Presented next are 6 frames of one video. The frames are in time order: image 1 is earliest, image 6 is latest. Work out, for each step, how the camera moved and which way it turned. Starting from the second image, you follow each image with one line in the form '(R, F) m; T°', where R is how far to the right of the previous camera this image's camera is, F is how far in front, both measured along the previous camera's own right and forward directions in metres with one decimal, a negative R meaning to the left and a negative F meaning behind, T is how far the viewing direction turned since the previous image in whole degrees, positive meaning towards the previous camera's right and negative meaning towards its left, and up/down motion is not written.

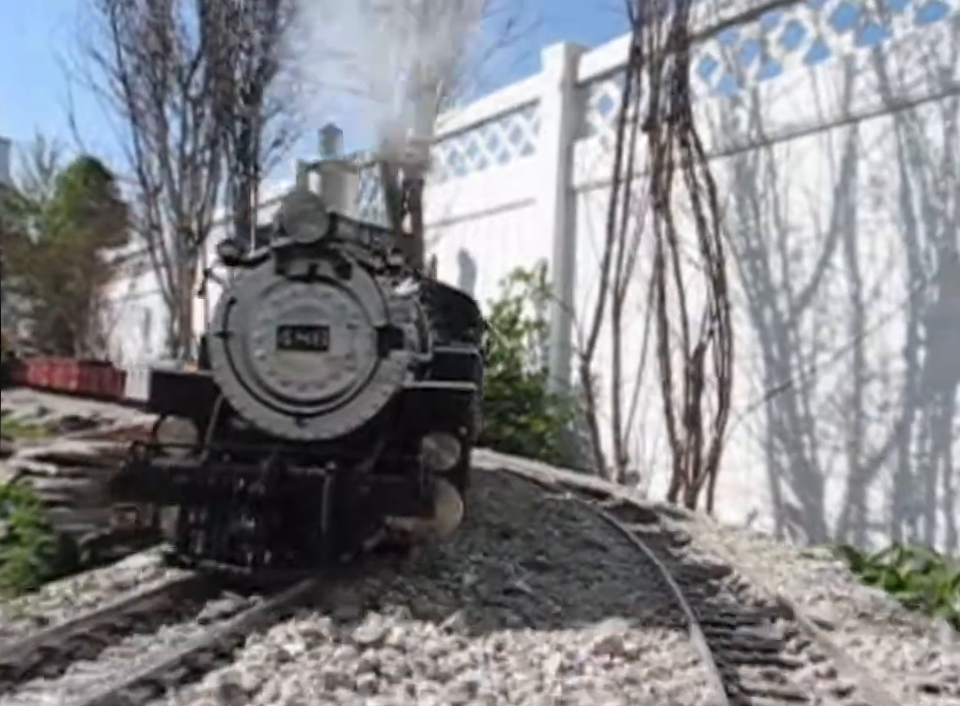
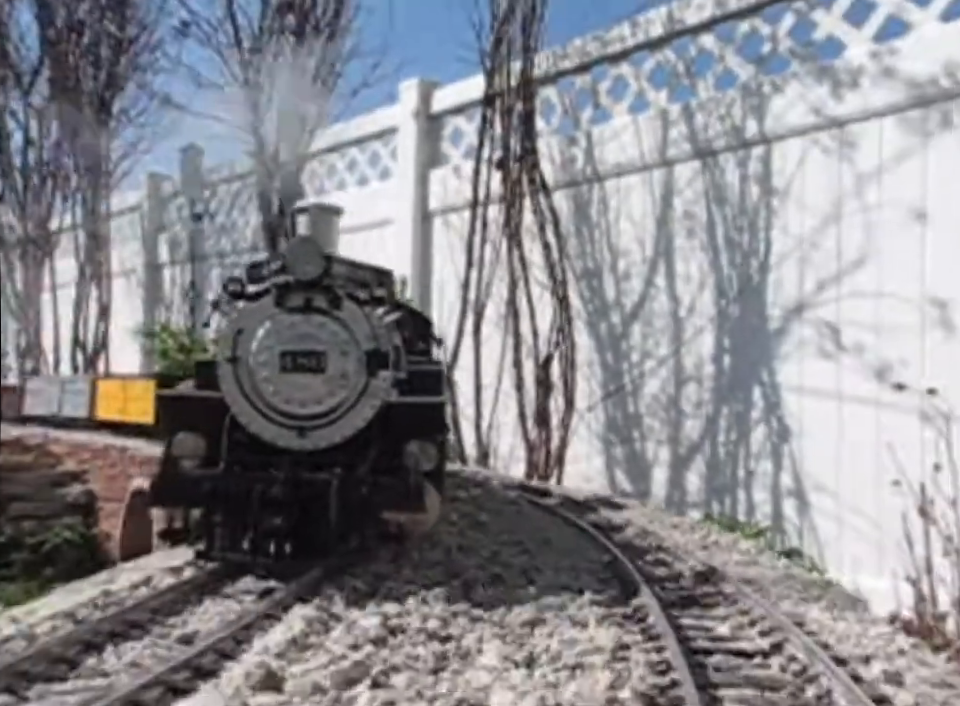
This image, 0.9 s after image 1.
(-0.3, -0.8) m; +10°
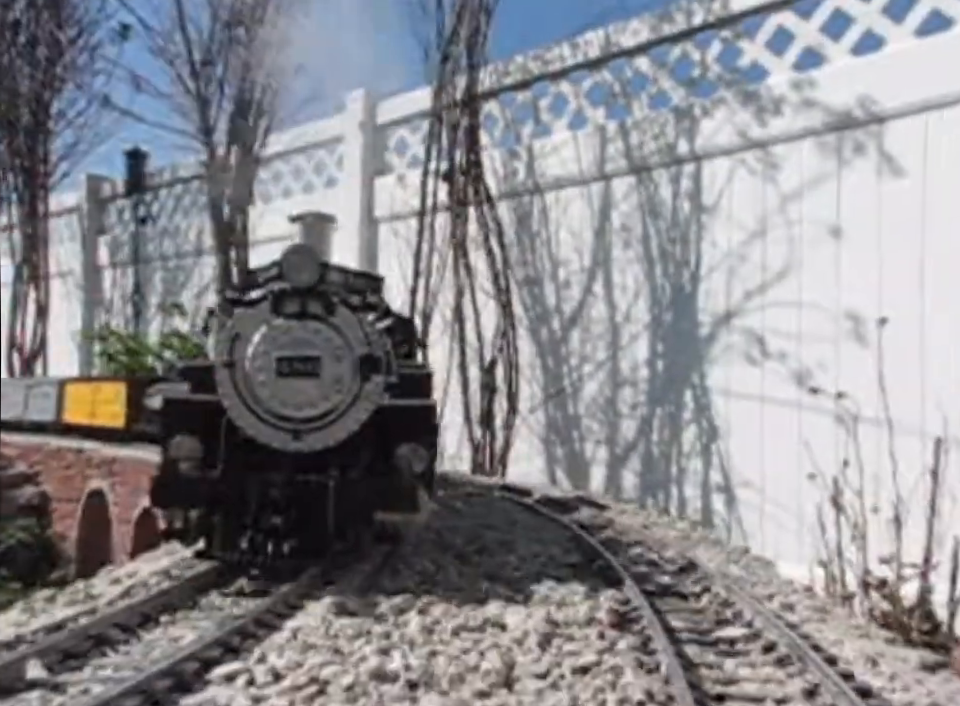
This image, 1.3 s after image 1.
(-0.1, -0.3) m; +4°
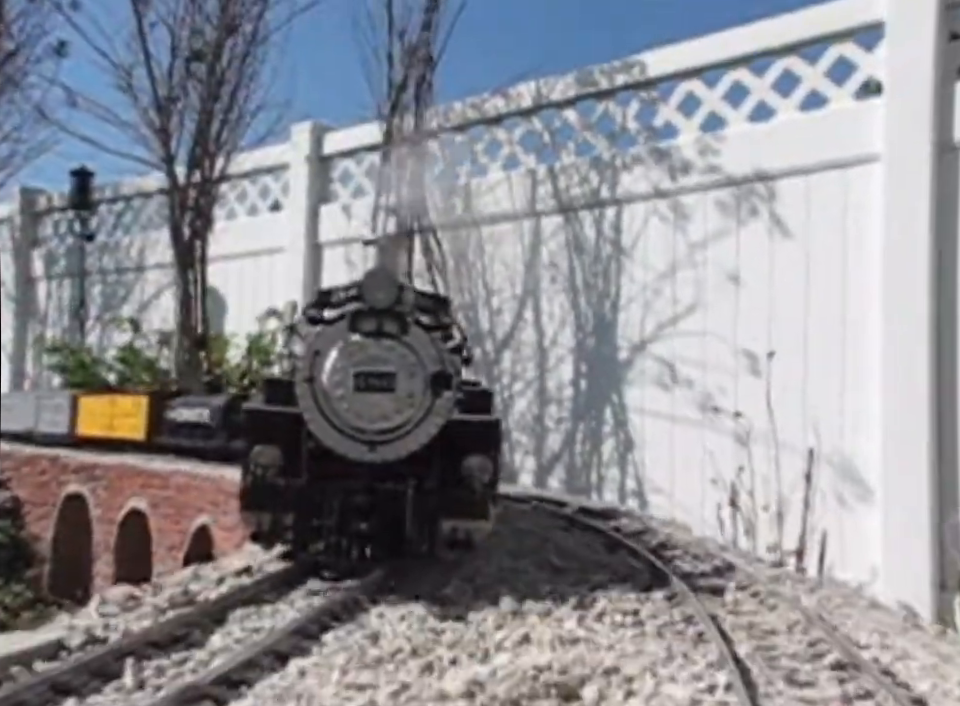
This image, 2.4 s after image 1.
(-0.3, -0.8) m; +5°
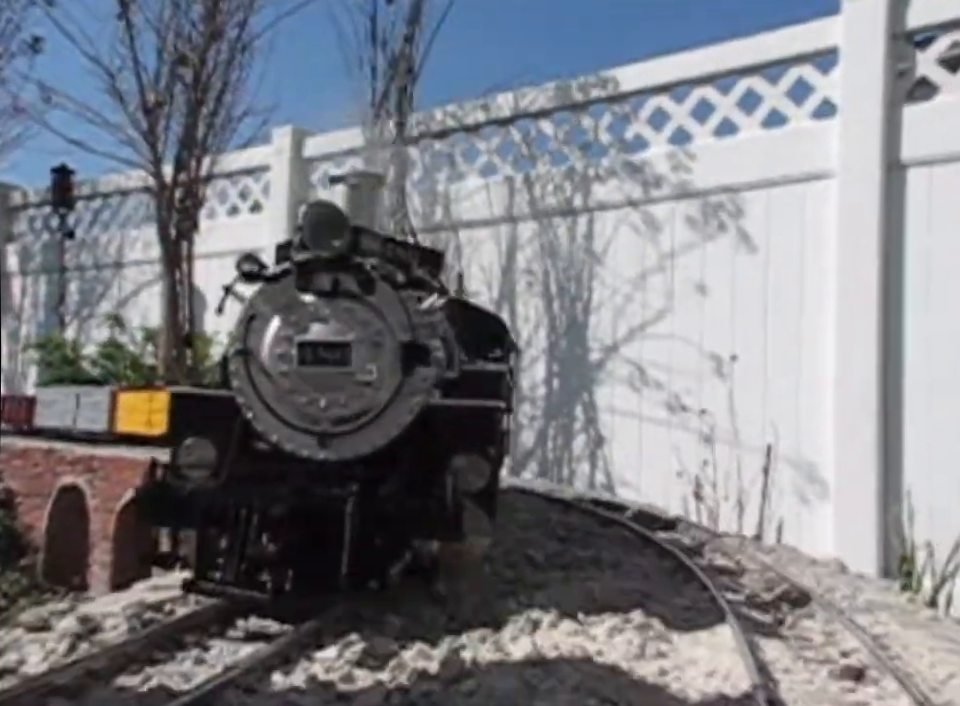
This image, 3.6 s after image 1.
(-0.1, -0.4) m; +2°
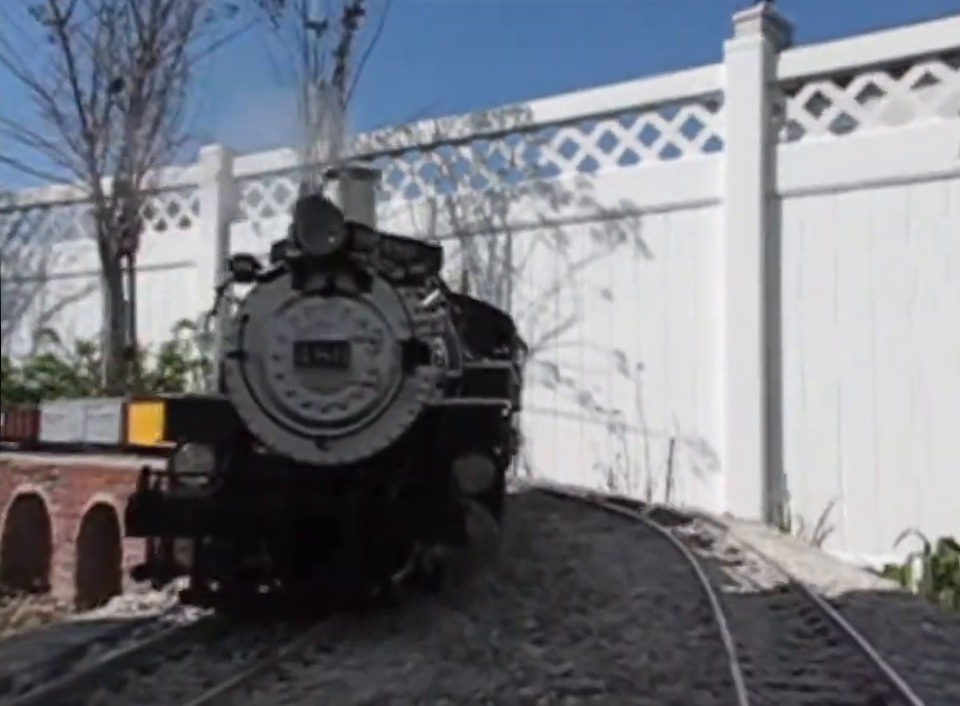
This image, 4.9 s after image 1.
(-0.3, -0.7) m; +6°
